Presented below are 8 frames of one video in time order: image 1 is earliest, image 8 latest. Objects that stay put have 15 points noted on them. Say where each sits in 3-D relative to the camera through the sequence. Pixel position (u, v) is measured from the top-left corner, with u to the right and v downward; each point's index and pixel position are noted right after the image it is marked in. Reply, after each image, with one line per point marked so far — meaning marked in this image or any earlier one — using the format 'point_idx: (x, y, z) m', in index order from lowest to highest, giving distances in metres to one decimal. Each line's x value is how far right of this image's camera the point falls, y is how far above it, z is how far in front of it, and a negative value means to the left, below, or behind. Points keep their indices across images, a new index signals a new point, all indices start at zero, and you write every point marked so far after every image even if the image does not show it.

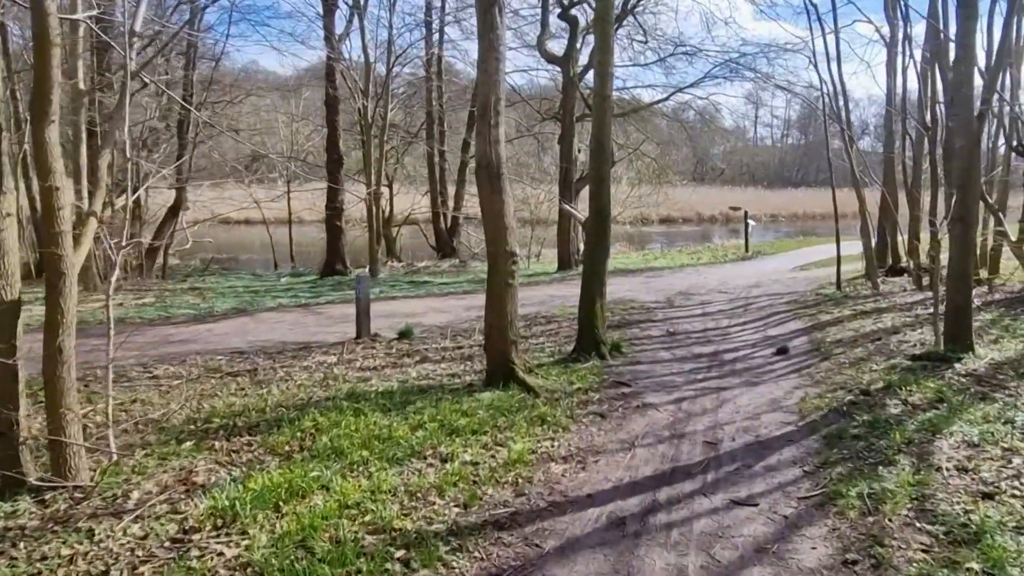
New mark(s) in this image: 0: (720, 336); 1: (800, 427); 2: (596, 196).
0: (+2.5, -0.6, +8.2) m
1: (+2.1, -1.0, +5.1) m
2: (+0.9, +0.9, +7.1) m
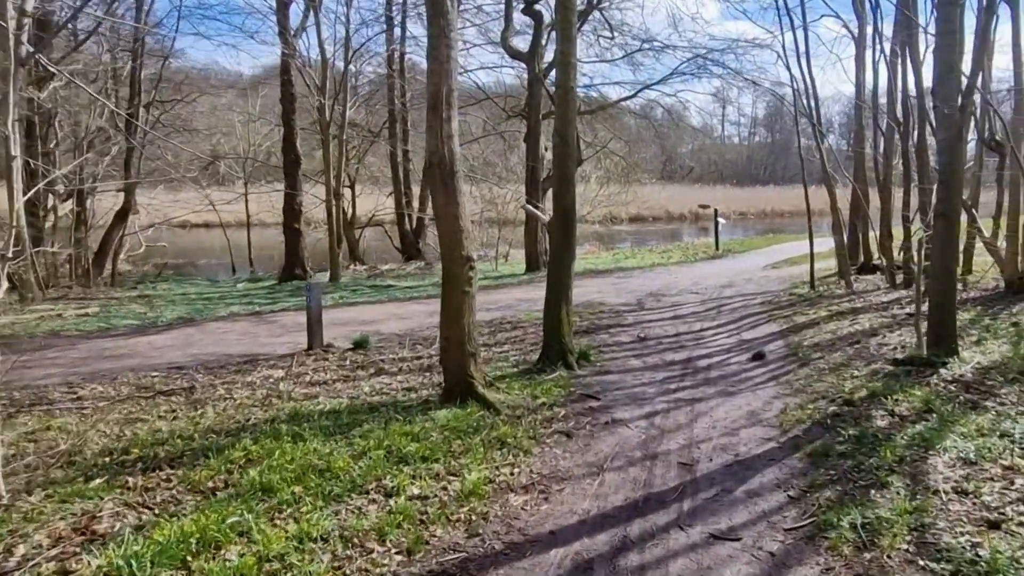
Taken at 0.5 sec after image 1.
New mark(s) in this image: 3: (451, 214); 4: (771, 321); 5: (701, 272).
0: (+2.0, -0.6, +7.8) m
1: (+1.8, -1.1, +4.7) m
2: (+0.5, +0.9, +6.6) m
3: (-0.5, +0.6, +5.4) m
4: (+3.2, -0.4, +8.4) m
5: (+4.7, +0.4, +17.1) m
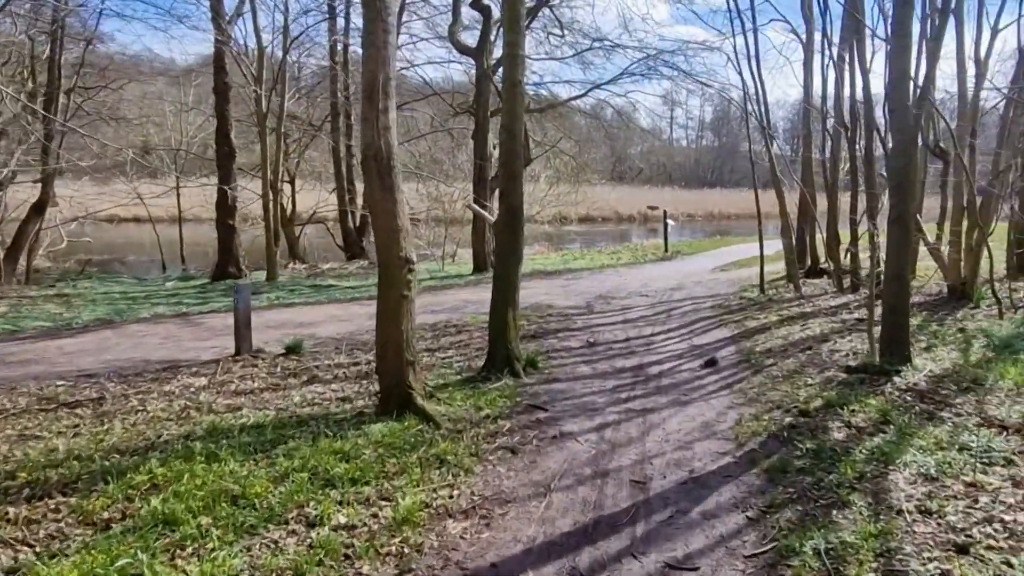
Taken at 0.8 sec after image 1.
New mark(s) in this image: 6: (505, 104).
0: (+1.4, -0.7, +7.5) m
1: (+1.5, -1.1, +4.5) m
2: (0.0, +0.9, +6.3) m
3: (-0.9, +0.6, +5.0) m
4: (+2.5, -0.5, +8.2) m
5: (+3.4, +0.4, +17.0) m
6: (-0.1, +1.7, +6.3) m
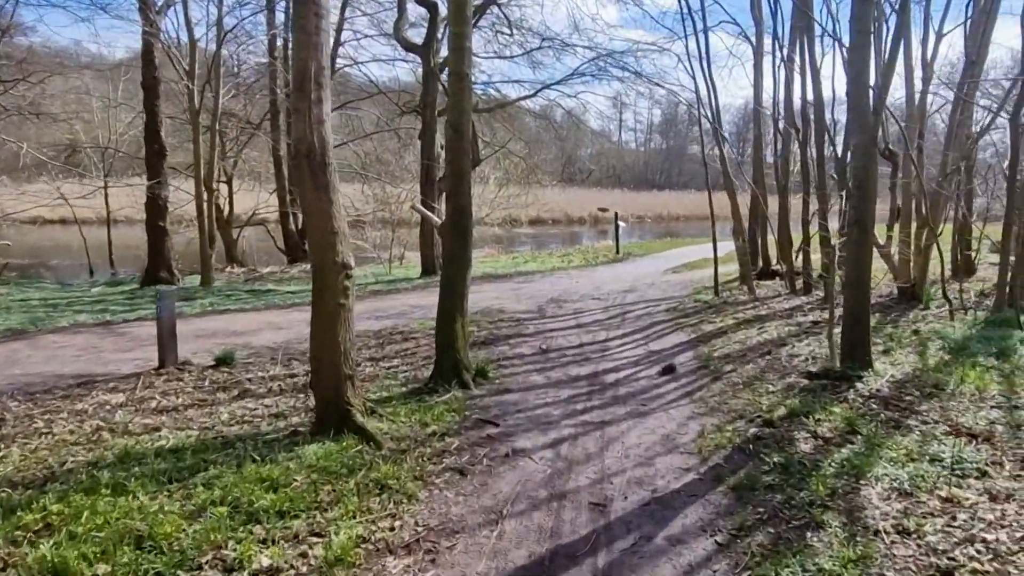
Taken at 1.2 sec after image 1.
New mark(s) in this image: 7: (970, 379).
0: (+0.9, -0.7, +7.2) m
1: (+1.2, -1.1, +4.2) m
2: (-0.5, +0.8, +5.9) m
3: (-1.3, +0.5, +4.6) m
4: (+1.9, -0.5, +8.0) m
5: (+2.2, +0.3, +16.9) m
6: (-0.5, +1.6, +5.9) m
7: (+3.5, -0.7, +5.3) m
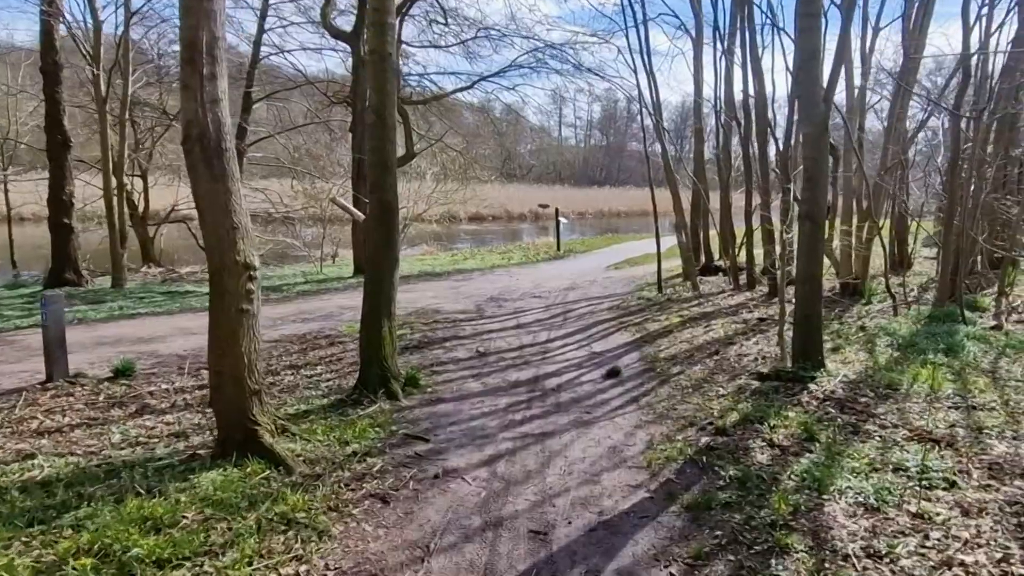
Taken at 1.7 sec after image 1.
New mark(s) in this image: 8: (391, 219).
0: (+0.3, -0.7, +6.8) m
1: (+0.8, -1.1, +3.8) m
2: (-1.0, +0.8, +5.3) m
3: (-1.7, +0.5, +3.9) m
4: (+1.2, -0.5, +7.7) m
5: (+0.7, +0.4, +16.5) m
6: (-1.1, +1.6, +5.3) m
7: (+3.0, -0.7, +5.1) m
8: (-1.0, +0.5, +5.4) m
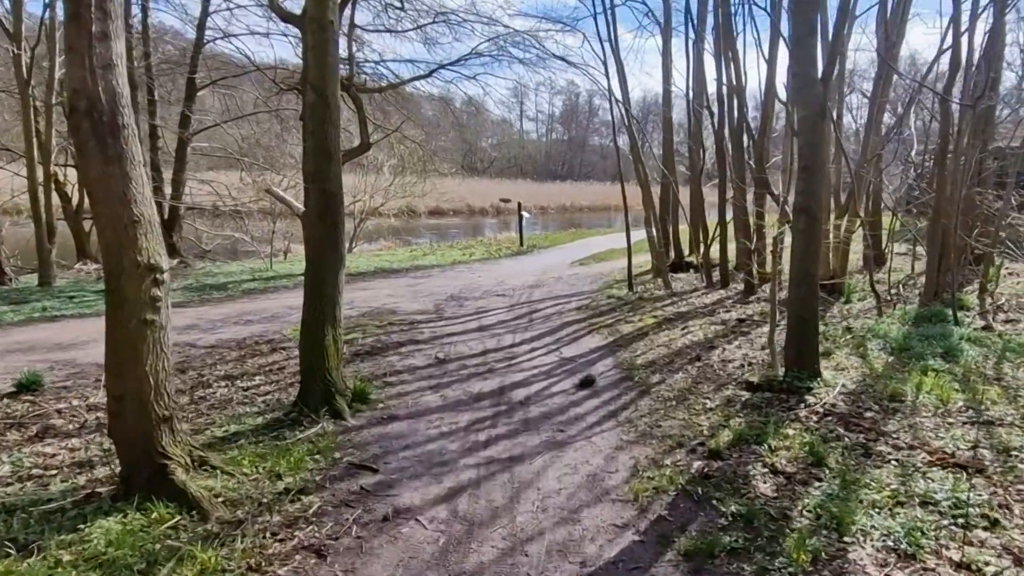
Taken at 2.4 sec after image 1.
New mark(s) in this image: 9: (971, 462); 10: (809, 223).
0: (-0.1, -0.7, +6.2) m
1: (+0.6, -1.1, +3.2) m
2: (-1.3, +0.8, +4.6) m
3: (-1.8, +0.5, +3.2) m
4: (+0.8, -0.5, +7.1) m
5: (-0.1, +0.4, +15.9) m
6: (-1.3, +1.6, +4.6) m
7: (+2.8, -0.7, +4.6) m
8: (-1.2, +0.5, +4.7) m
9: (+2.3, -0.9, +3.5) m
10: (+2.0, +0.4, +4.6) m
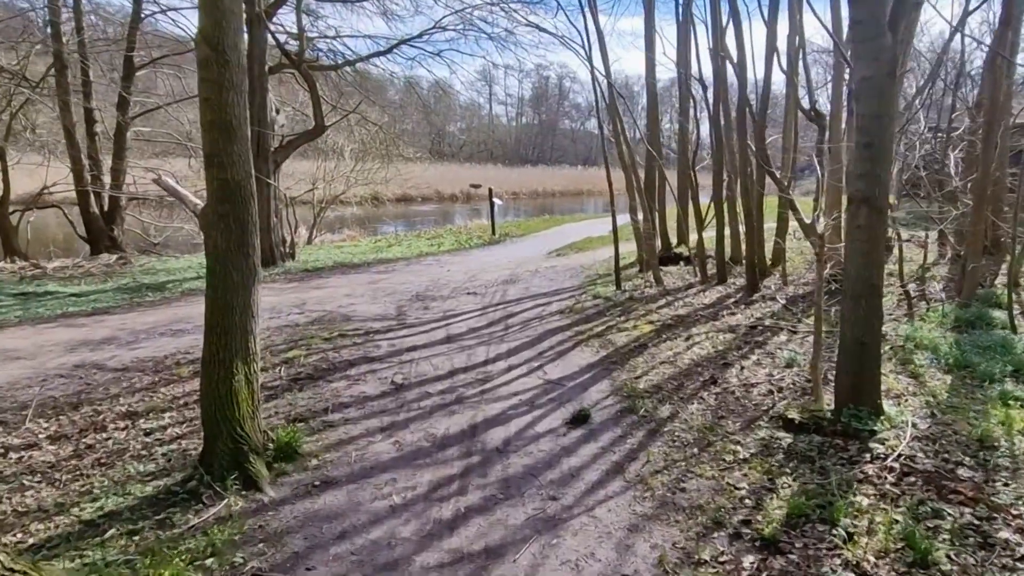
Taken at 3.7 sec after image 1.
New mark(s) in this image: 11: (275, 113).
0: (-0.3, -0.8, +5.0) m
1: (+0.5, -1.3, +2.1) m
2: (-1.4, +0.7, +3.4) m
3: (-1.9, +0.3, +2.0) m
4: (+0.6, -0.5, +6.0) m
5: (-0.8, +0.6, +14.7) m
6: (-1.5, +1.5, +3.4) m
7: (+2.7, -0.7, +3.6) m
8: (-1.4, +0.4, +3.5) m
9: (+2.2, -1.0, +2.5) m
10: (+1.8, +0.4, +3.5) m
11: (-5.3, +3.9, +15.5) m
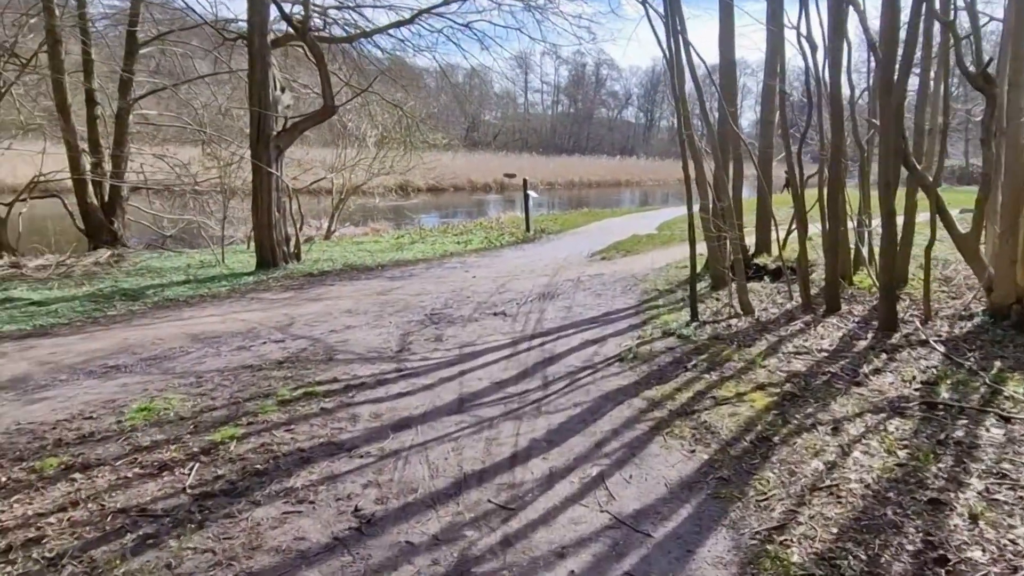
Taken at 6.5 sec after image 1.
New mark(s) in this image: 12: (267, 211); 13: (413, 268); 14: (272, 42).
0: (-0.1, -1.1, +2.8) m
1: (+0.6, -1.6, -0.1) m
2: (-1.3, +0.3, +1.3) m
3: (-1.9, 0.0, -0.1) m
4: (+0.8, -0.8, +3.8) m
5: (-0.1, +0.4, +12.5) m
6: (-1.4, +1.2, +1.2) m
7: (+2.8, -1.1, +1.3) m
8: (-1.2, +0.1, +1.4) m
9: (+2.3, -1.4, +0.2) m
10: (+2.0, 0.0, +1.2) m
11: (-4.6, +3.8, +13.5) m
12: (-4.7, +1.5, +13.1) m
13: (-1.8, +0.4, +12.8) m
14: (-4.5, +4.6, +12.9) m
